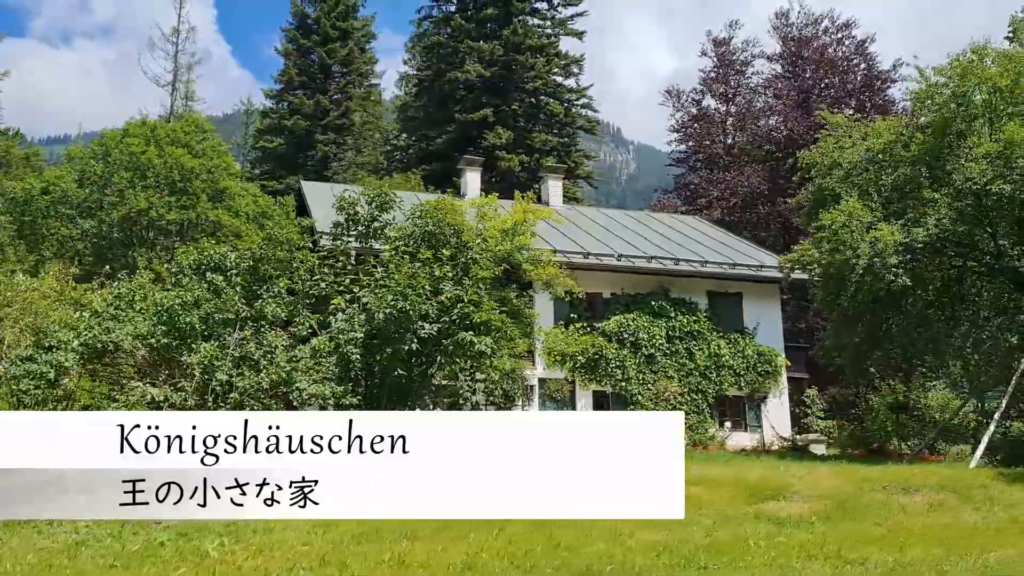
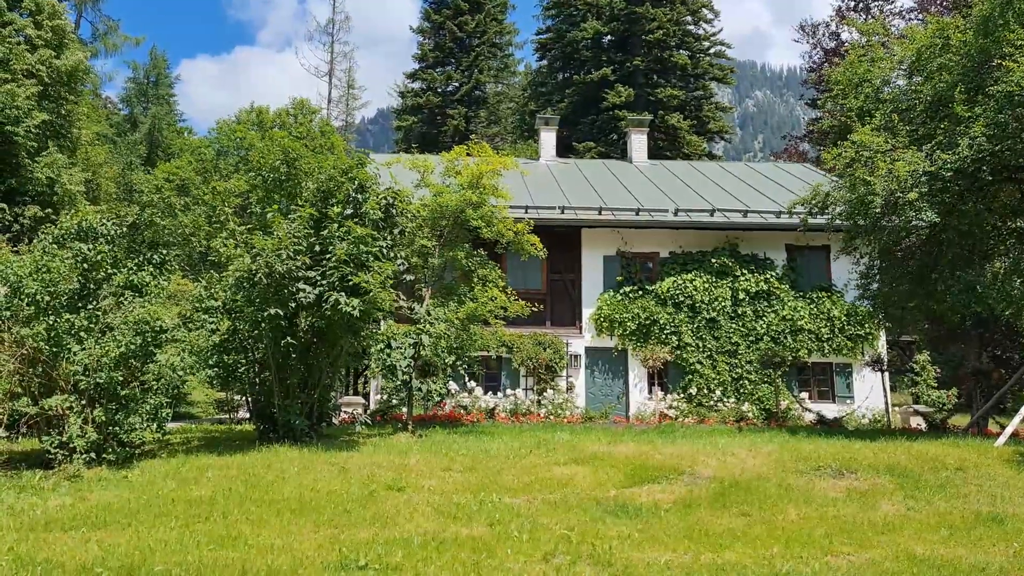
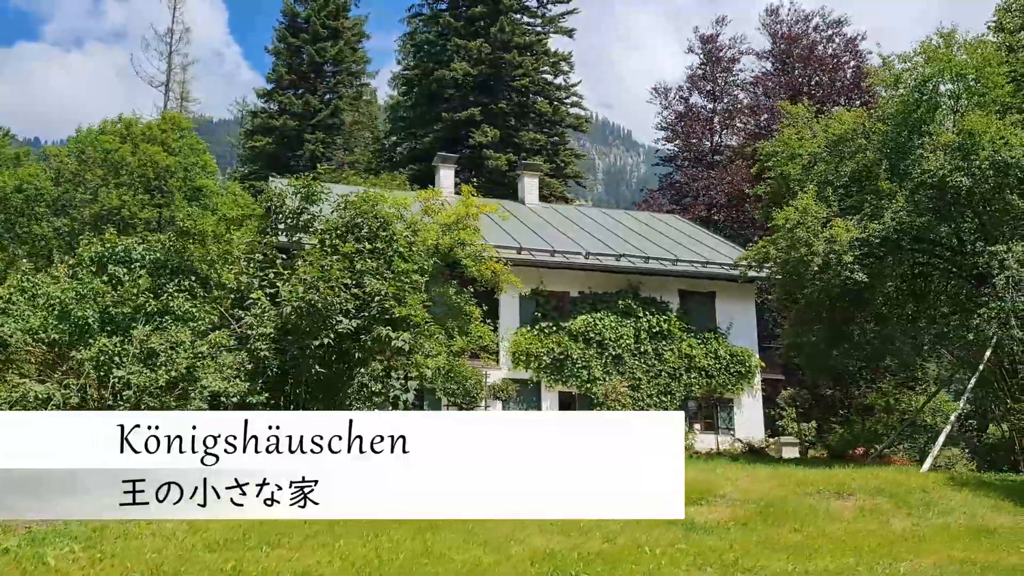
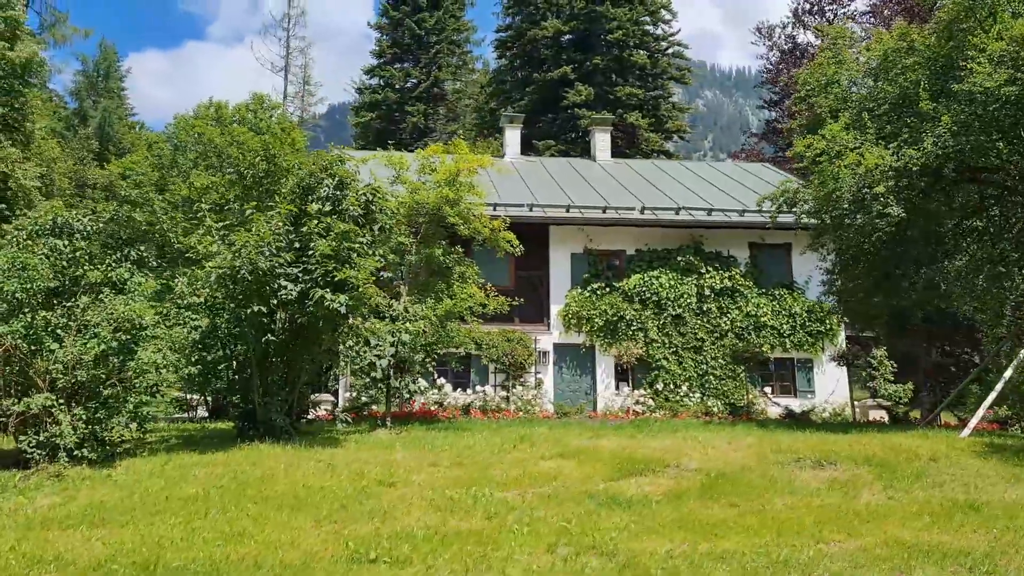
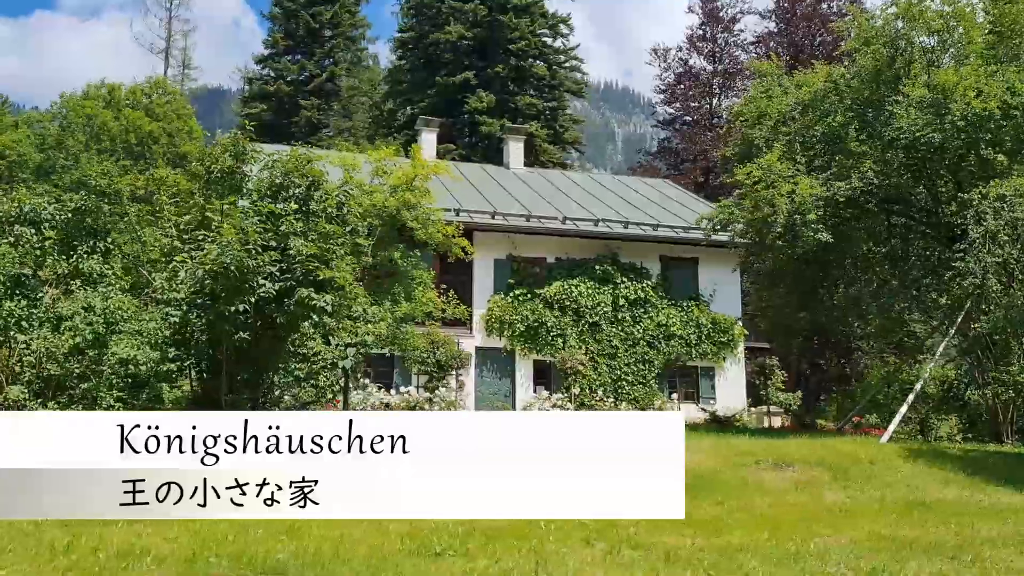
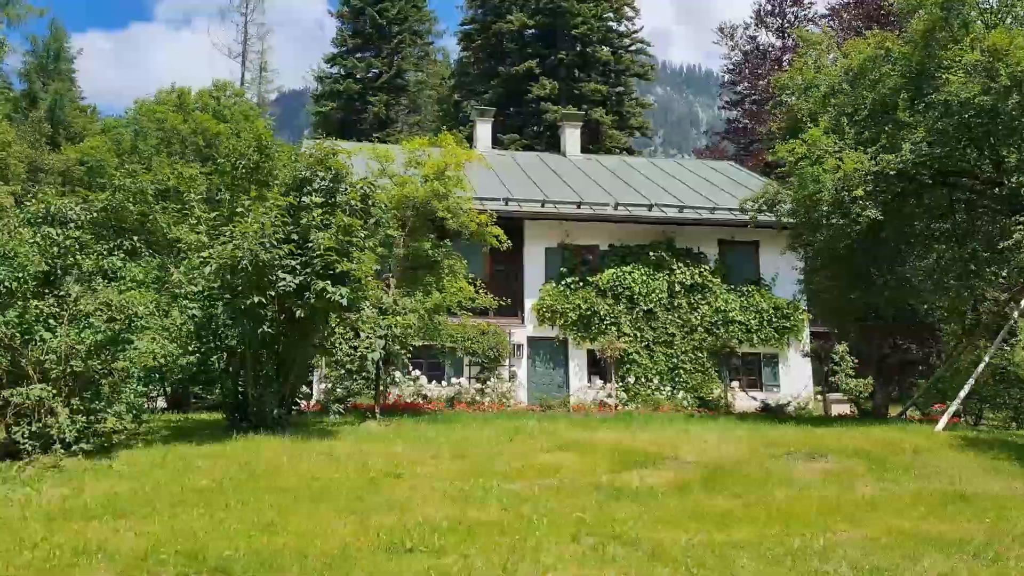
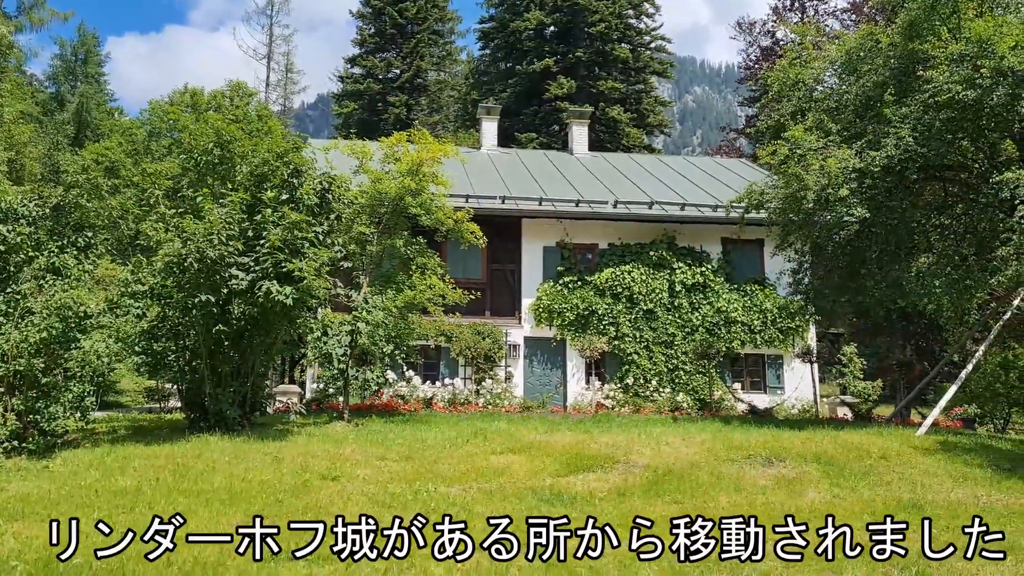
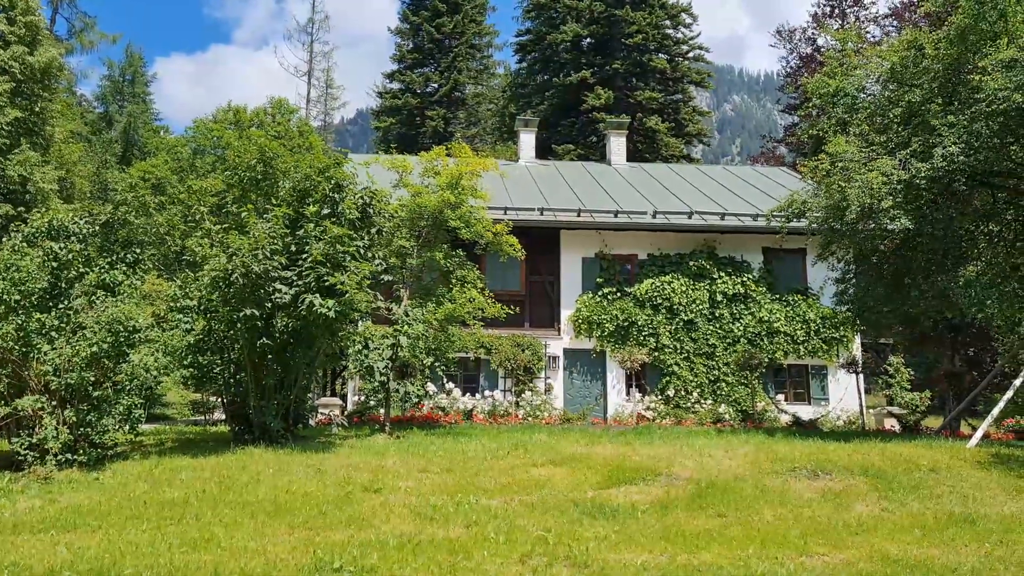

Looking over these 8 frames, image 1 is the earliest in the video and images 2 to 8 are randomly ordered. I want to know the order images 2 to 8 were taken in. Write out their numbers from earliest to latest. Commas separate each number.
3, 5, 6, 4, 2, 8, 7
